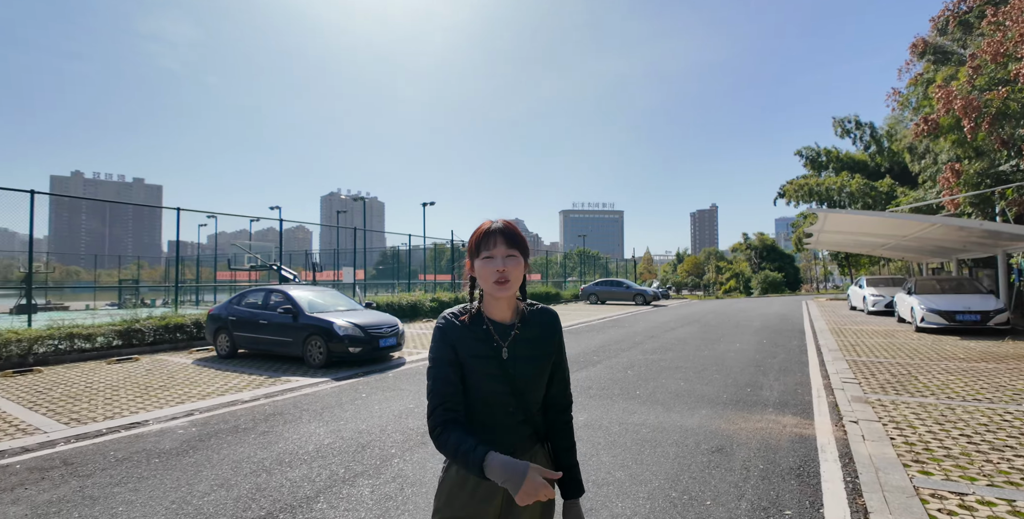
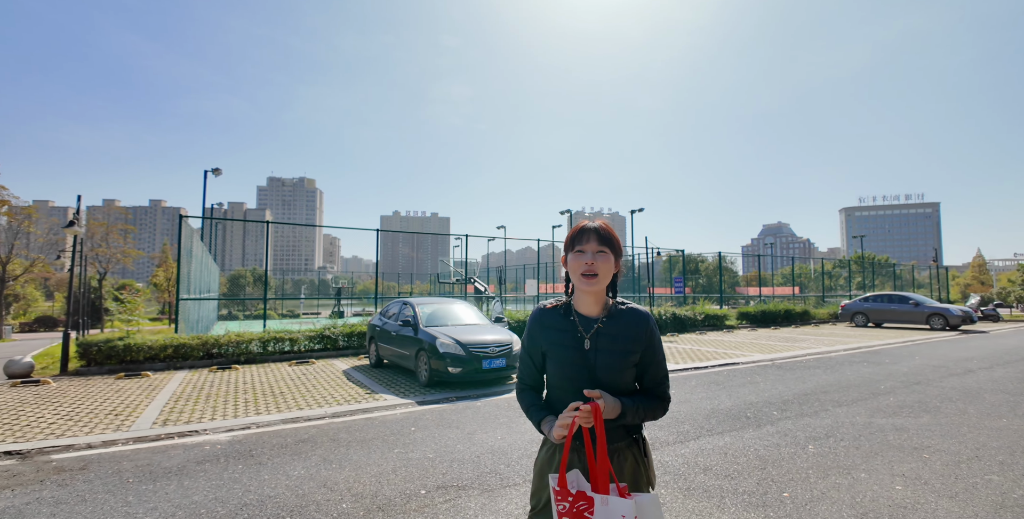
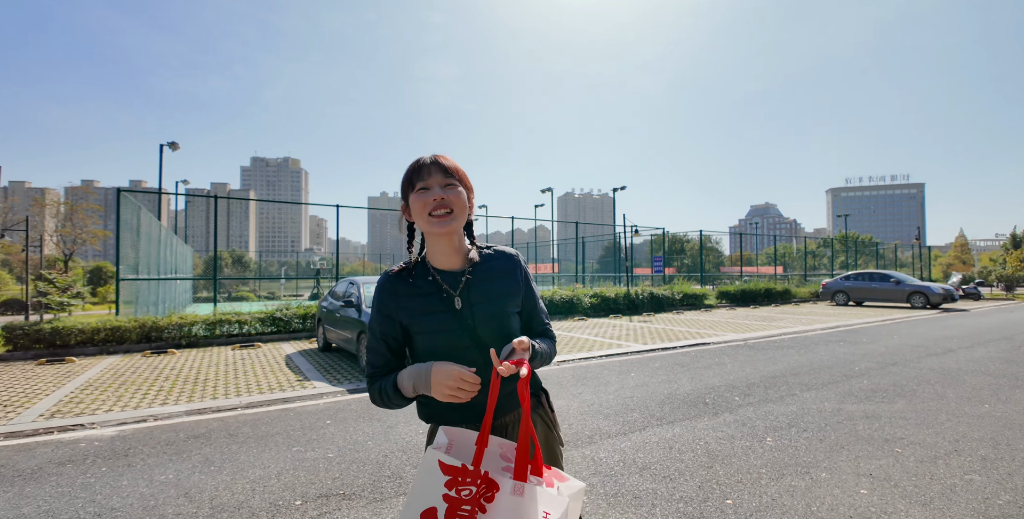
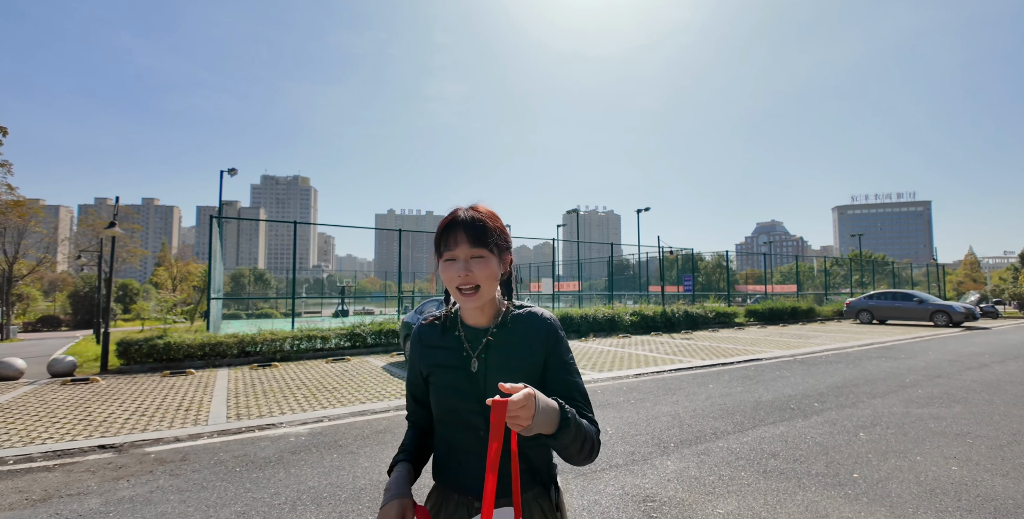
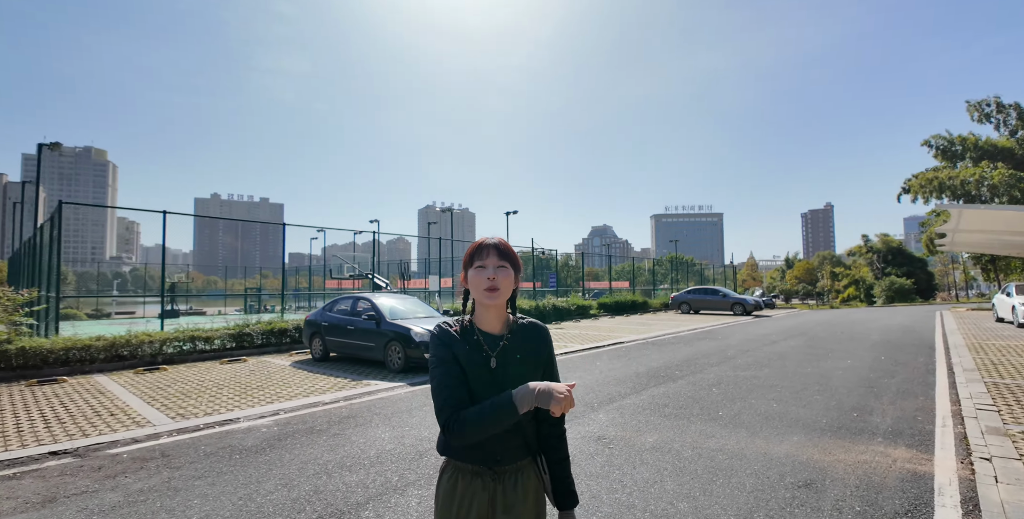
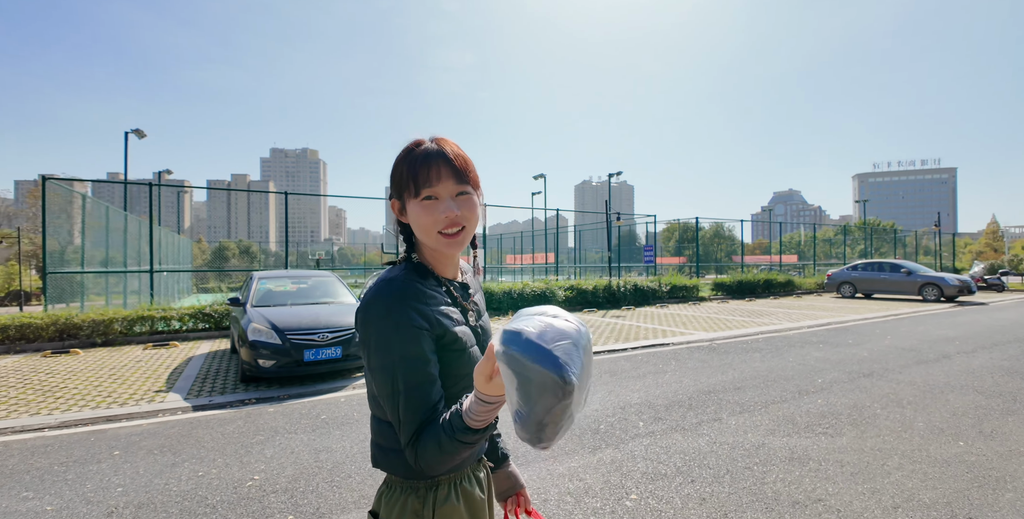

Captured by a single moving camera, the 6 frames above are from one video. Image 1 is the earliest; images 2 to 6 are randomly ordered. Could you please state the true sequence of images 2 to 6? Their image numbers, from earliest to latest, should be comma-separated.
5, 4, 2, 3, 6
